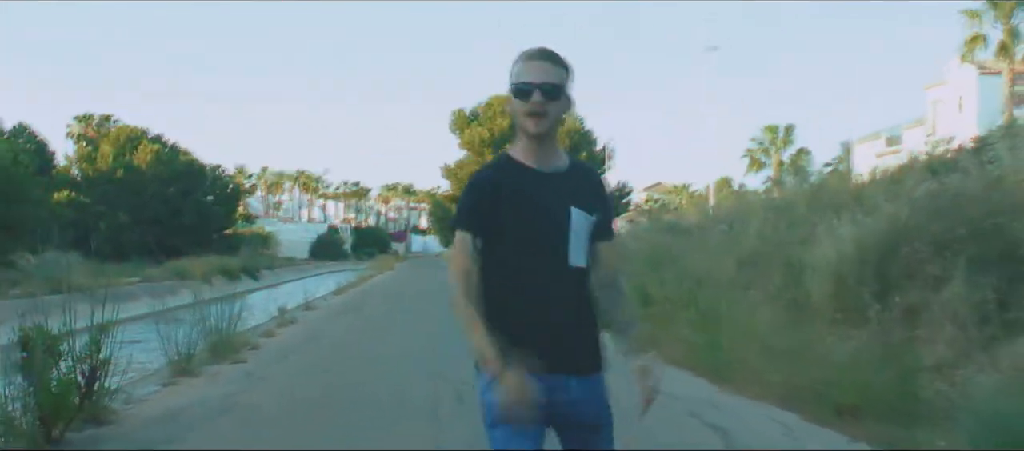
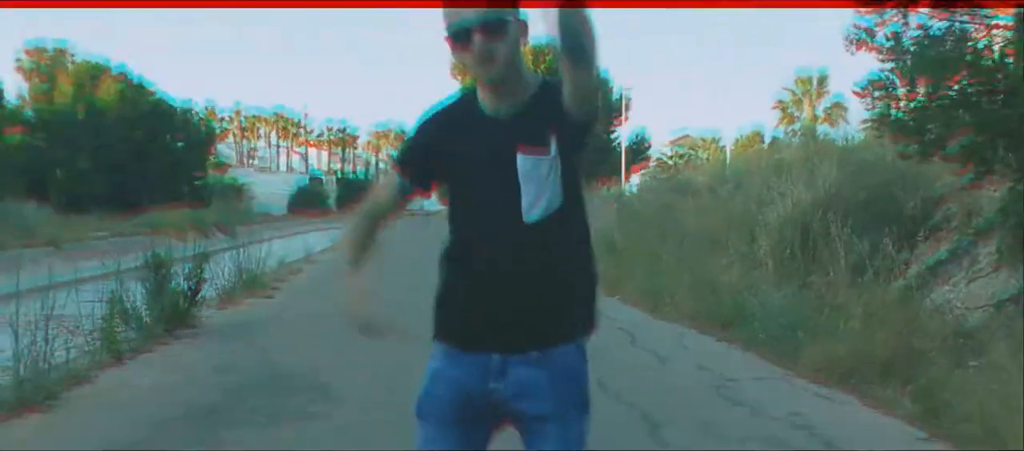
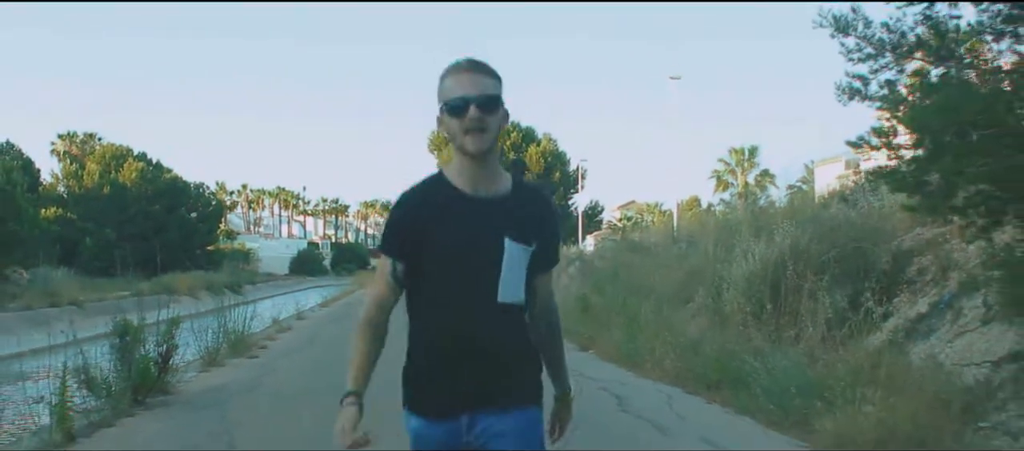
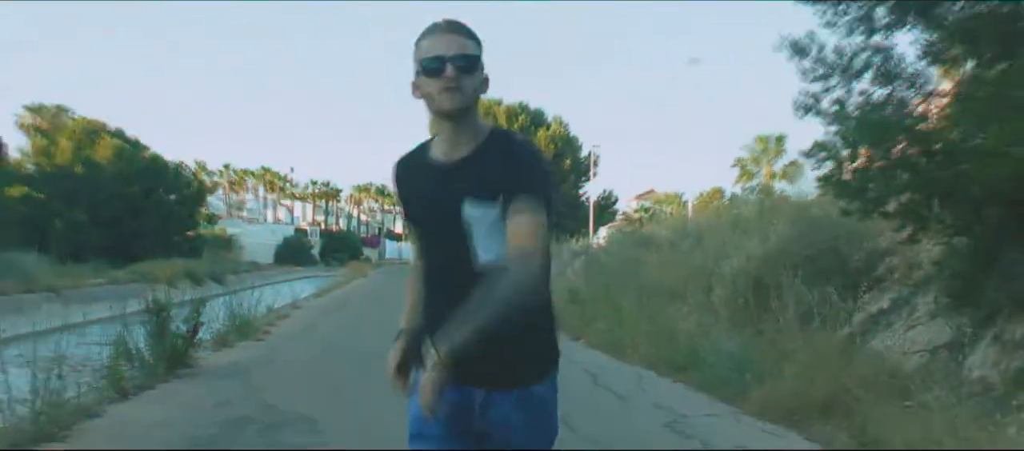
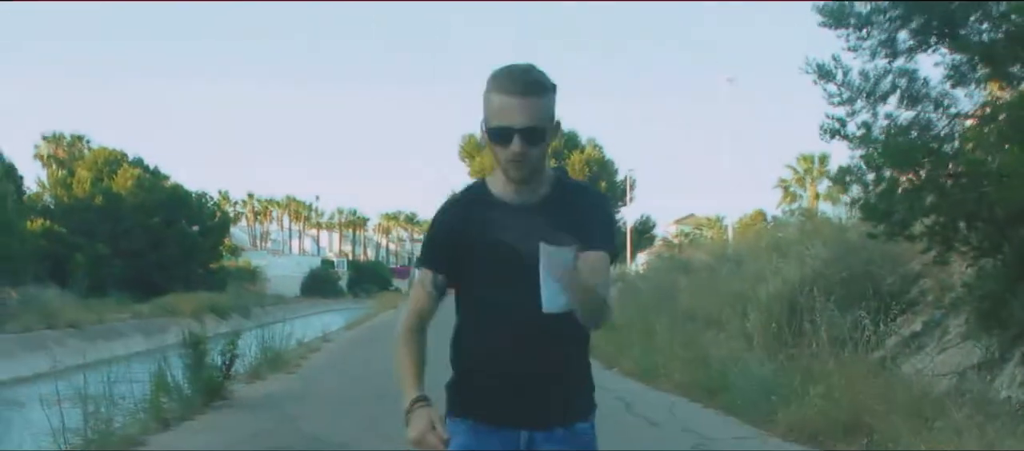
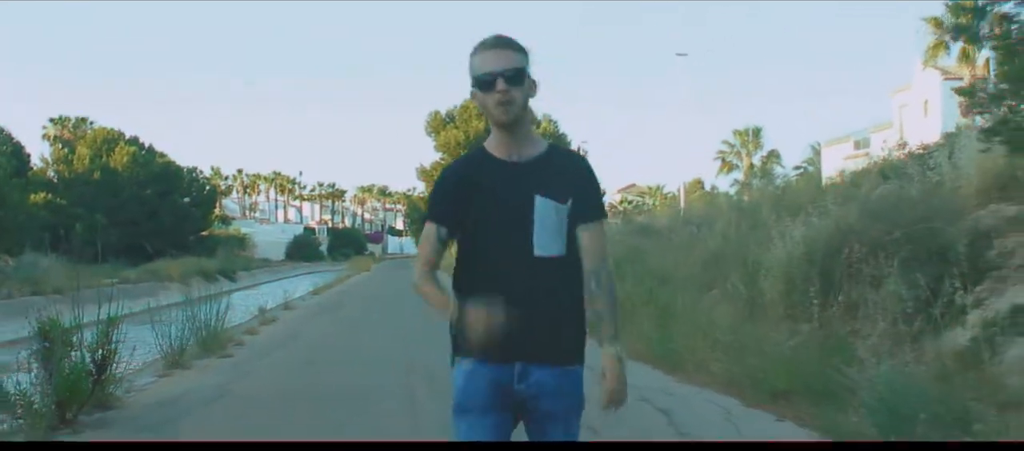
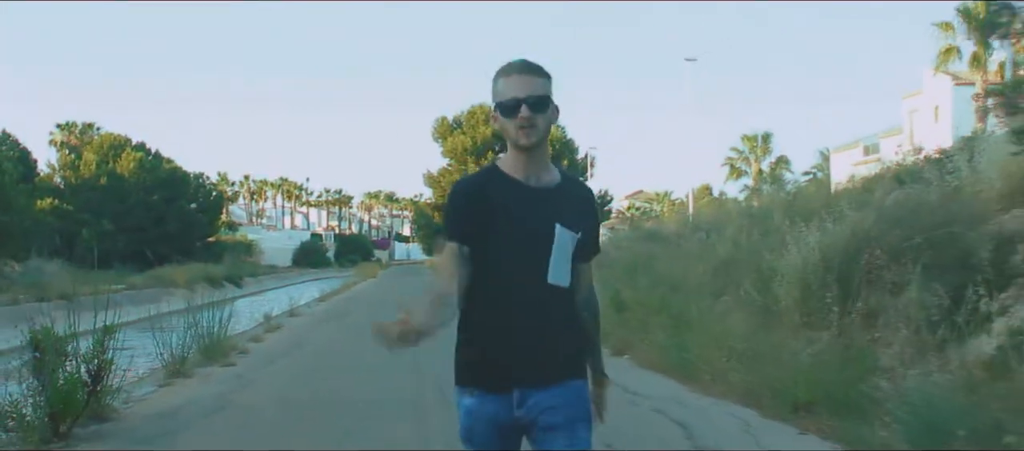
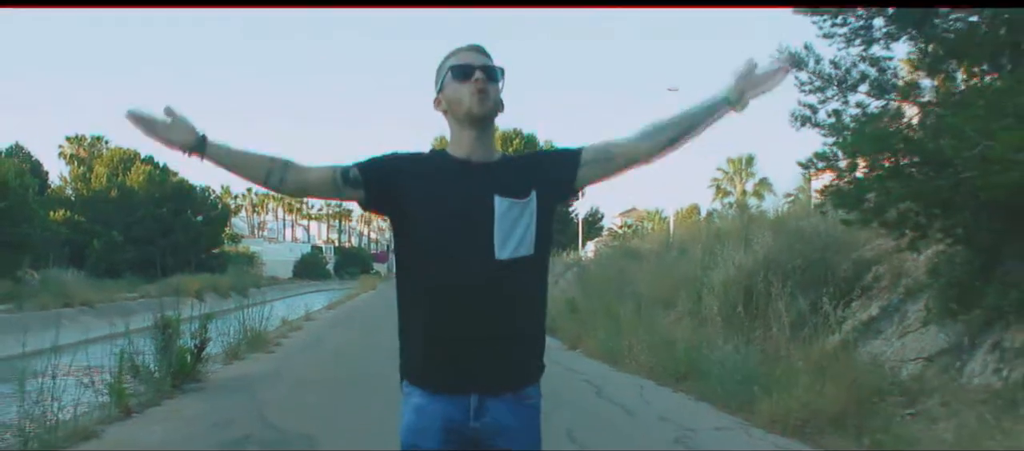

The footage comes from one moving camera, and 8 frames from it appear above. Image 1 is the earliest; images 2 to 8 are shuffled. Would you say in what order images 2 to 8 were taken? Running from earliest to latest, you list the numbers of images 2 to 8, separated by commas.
7, 6, 3, 8, 2, 4, 5
